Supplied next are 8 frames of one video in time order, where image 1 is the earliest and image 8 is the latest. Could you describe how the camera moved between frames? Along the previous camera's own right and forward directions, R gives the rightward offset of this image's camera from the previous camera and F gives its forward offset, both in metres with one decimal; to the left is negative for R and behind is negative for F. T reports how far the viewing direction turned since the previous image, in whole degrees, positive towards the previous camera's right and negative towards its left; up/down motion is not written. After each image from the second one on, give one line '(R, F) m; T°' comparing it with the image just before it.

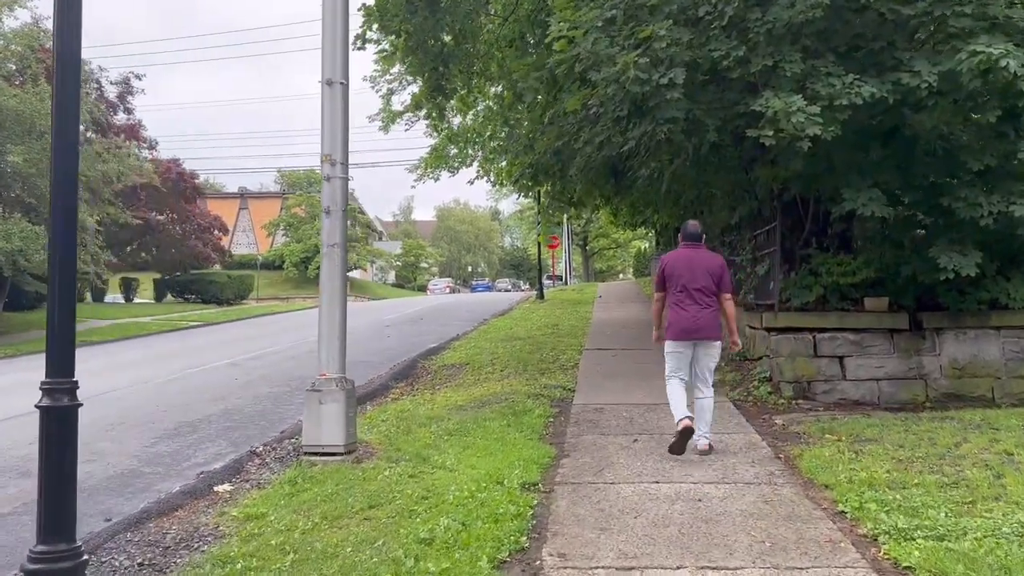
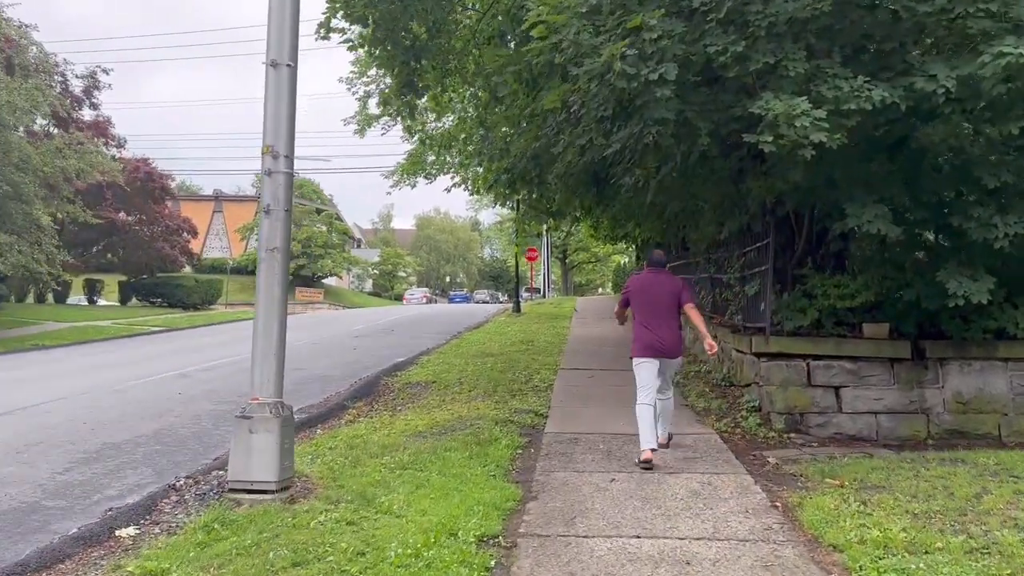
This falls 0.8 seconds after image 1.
(+0.1, +0.7) m; +1°
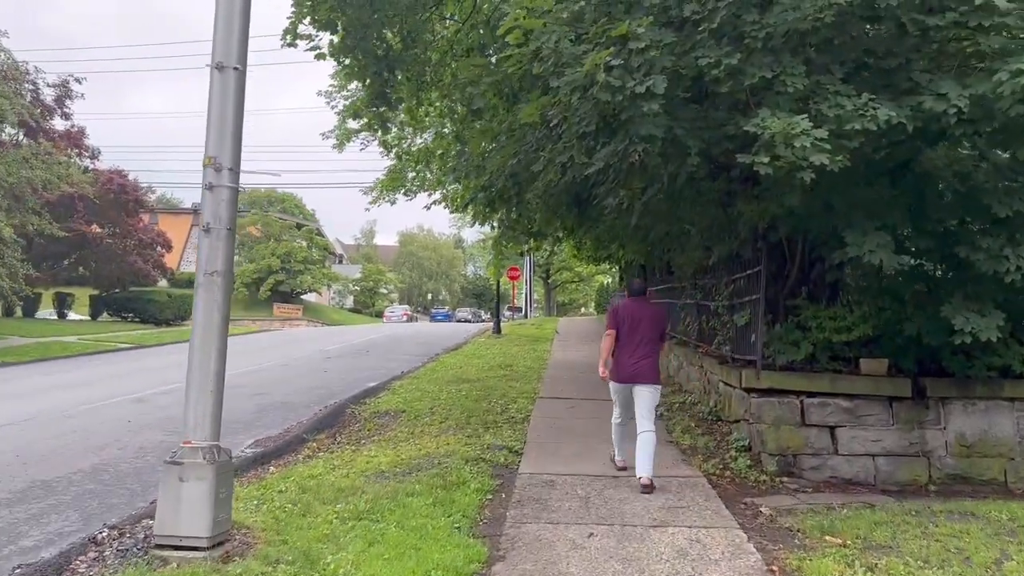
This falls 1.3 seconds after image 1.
(+0.1, +0.5) m; +1°
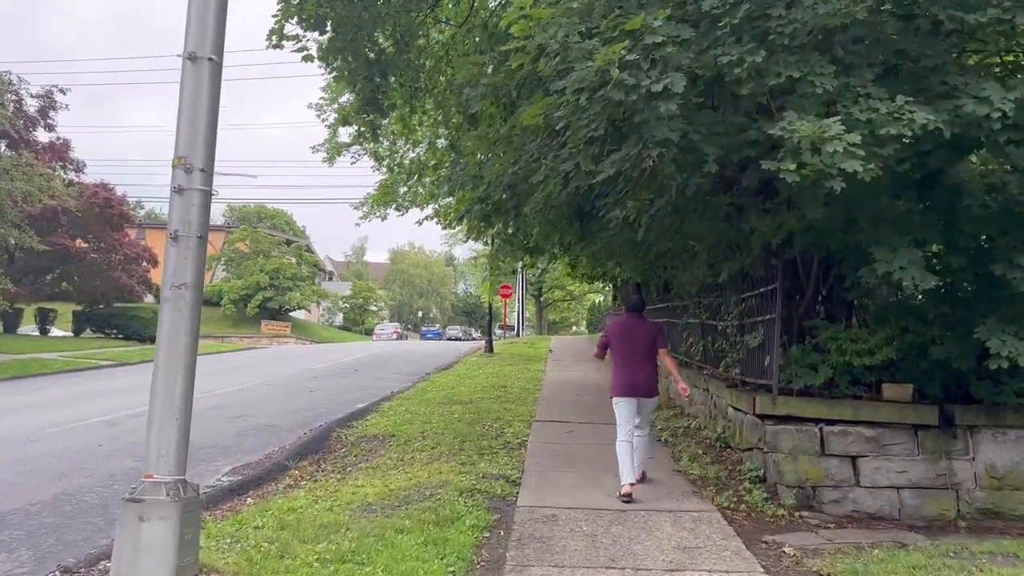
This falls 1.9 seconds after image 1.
(-0.1, +0.5) m; +1°
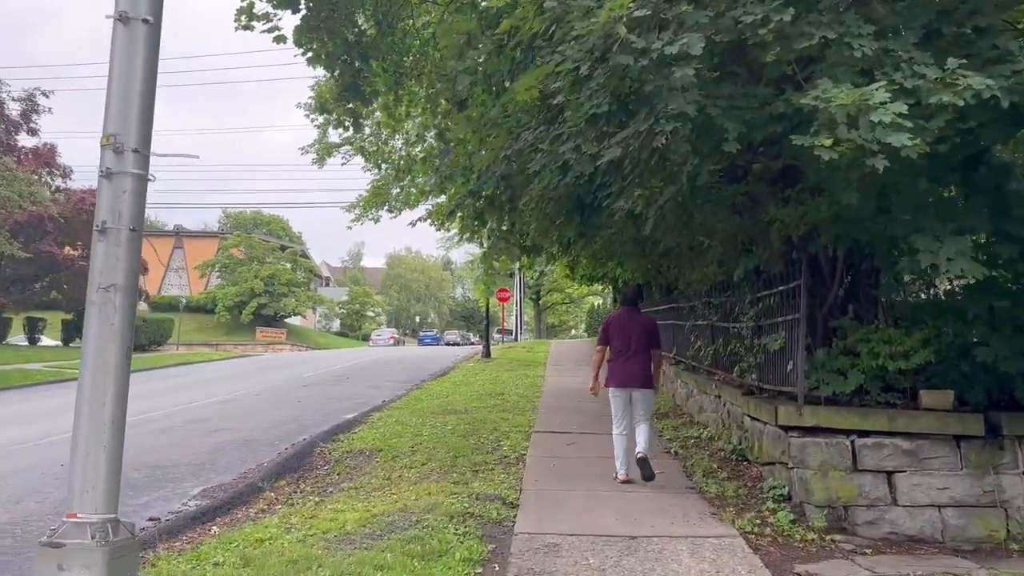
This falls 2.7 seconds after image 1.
(0.0, +0.7) m; 0°
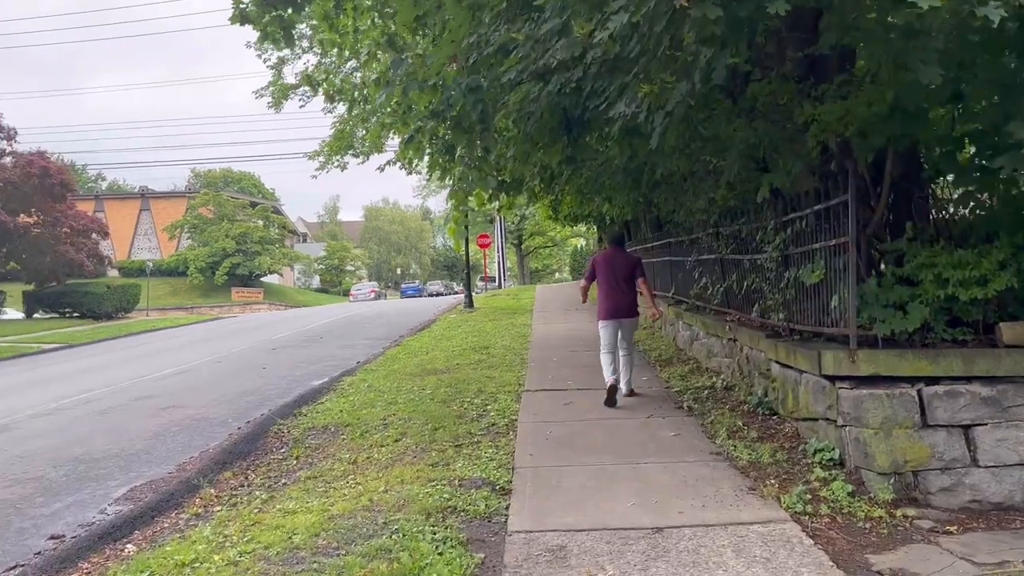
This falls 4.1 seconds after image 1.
(0.0, +1.3) m; +1°
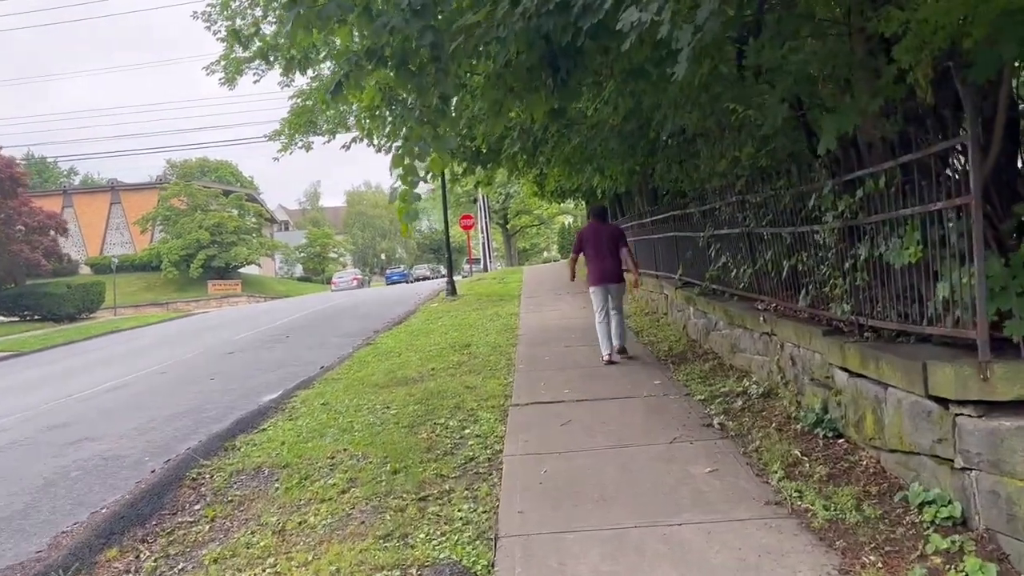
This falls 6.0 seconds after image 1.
(+0.1, +1.6) m; +1°
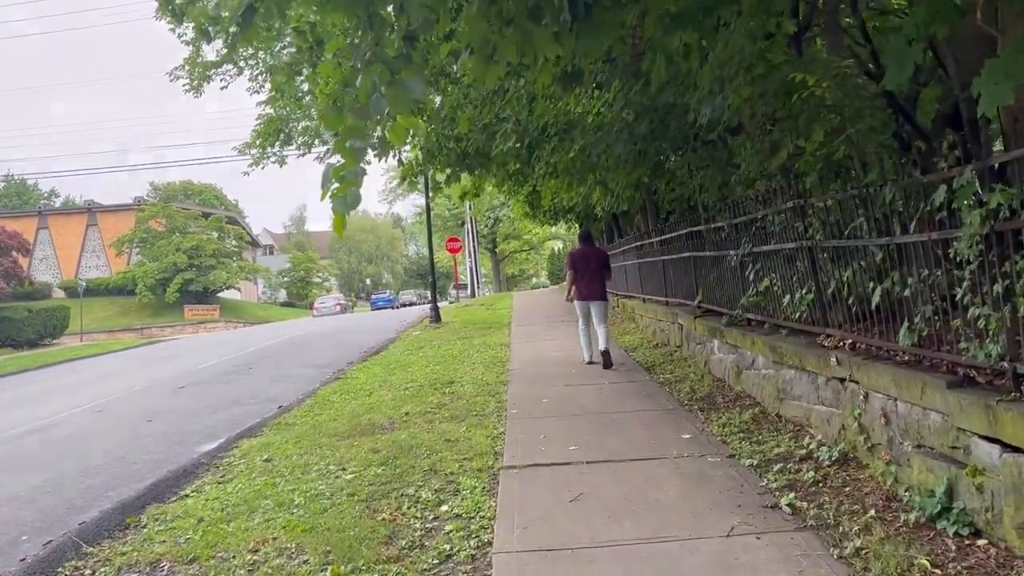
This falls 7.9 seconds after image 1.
(0.0, +1.5) m; +1°
